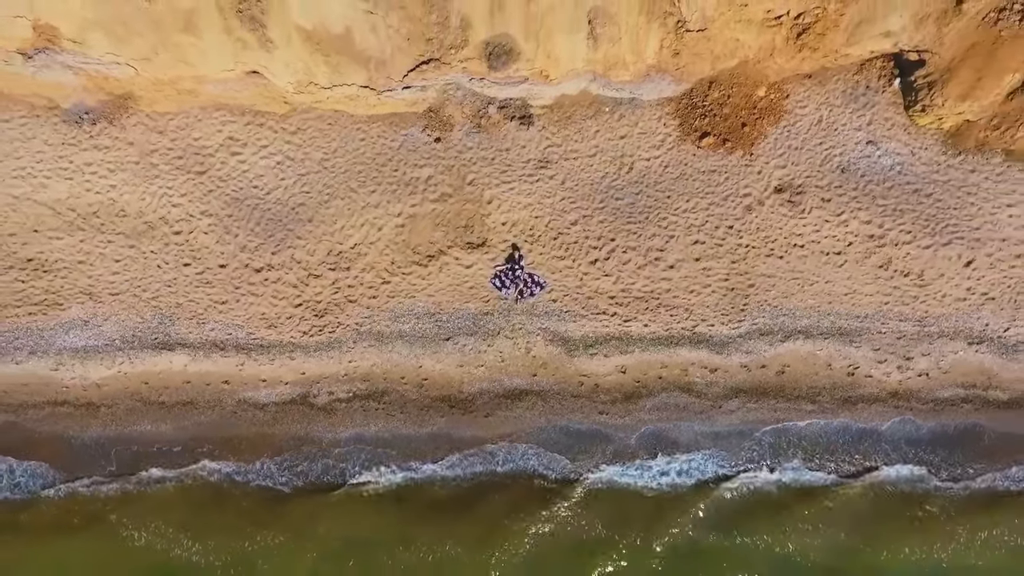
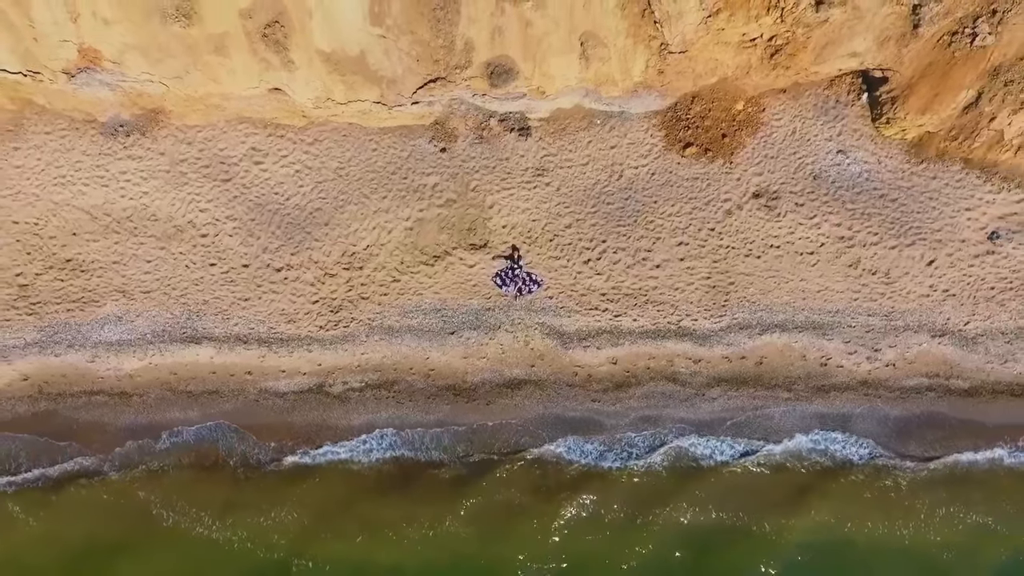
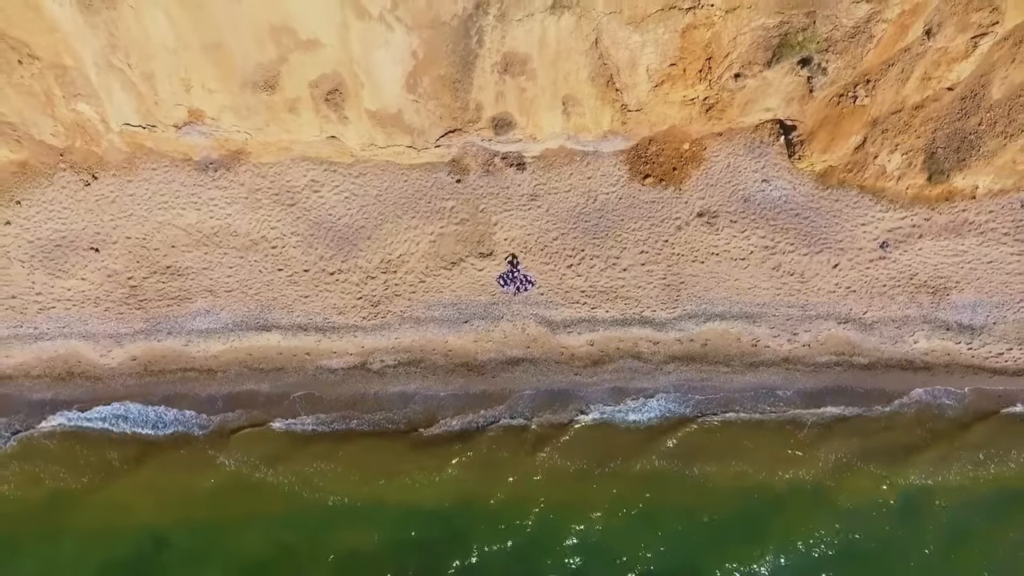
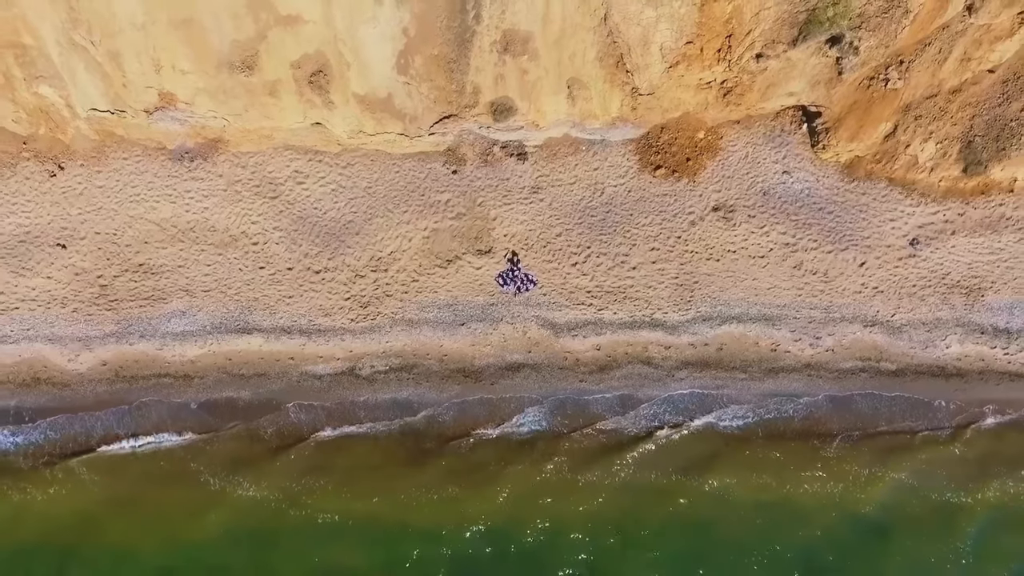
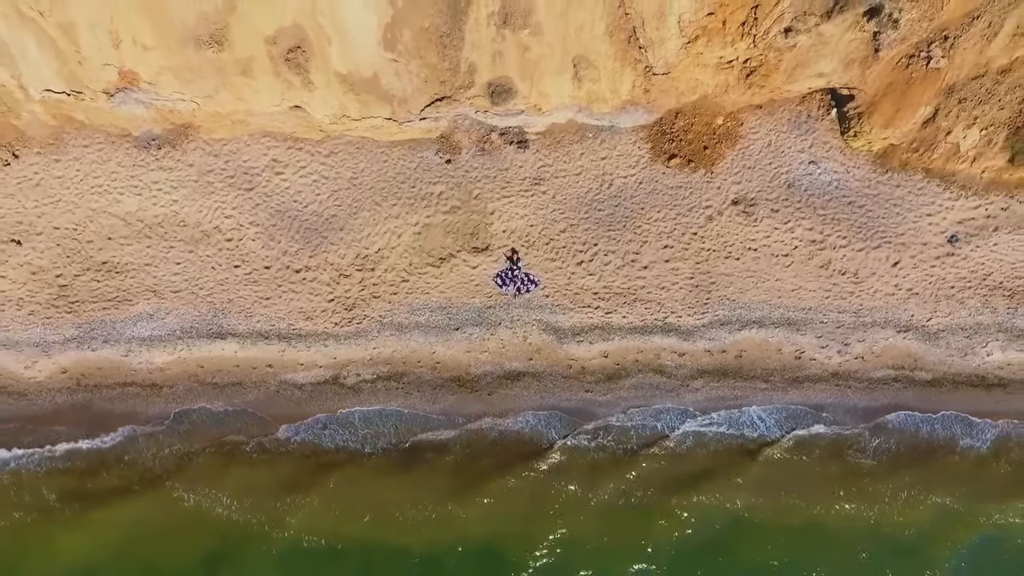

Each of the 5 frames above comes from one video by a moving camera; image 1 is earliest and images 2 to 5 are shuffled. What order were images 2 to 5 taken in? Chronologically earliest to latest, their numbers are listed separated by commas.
2, 5, 4, 3
